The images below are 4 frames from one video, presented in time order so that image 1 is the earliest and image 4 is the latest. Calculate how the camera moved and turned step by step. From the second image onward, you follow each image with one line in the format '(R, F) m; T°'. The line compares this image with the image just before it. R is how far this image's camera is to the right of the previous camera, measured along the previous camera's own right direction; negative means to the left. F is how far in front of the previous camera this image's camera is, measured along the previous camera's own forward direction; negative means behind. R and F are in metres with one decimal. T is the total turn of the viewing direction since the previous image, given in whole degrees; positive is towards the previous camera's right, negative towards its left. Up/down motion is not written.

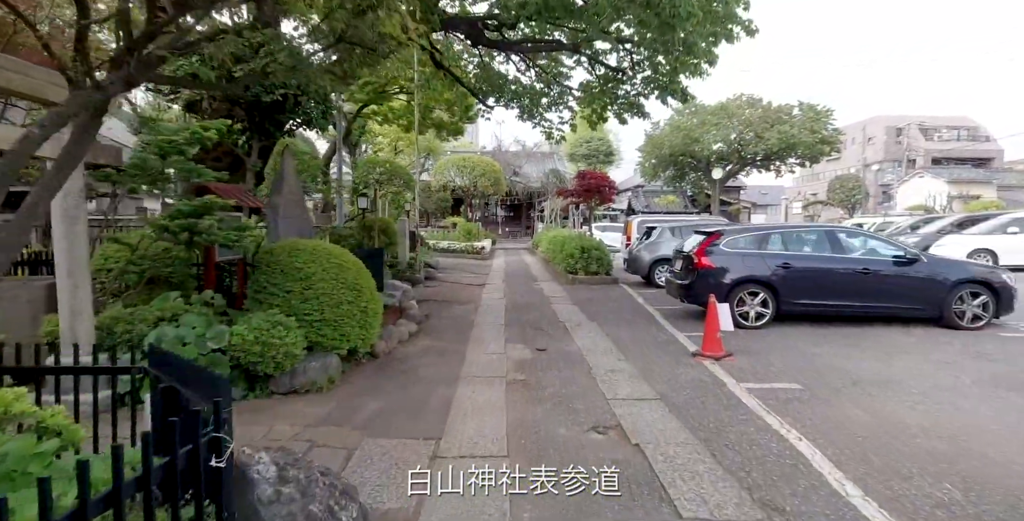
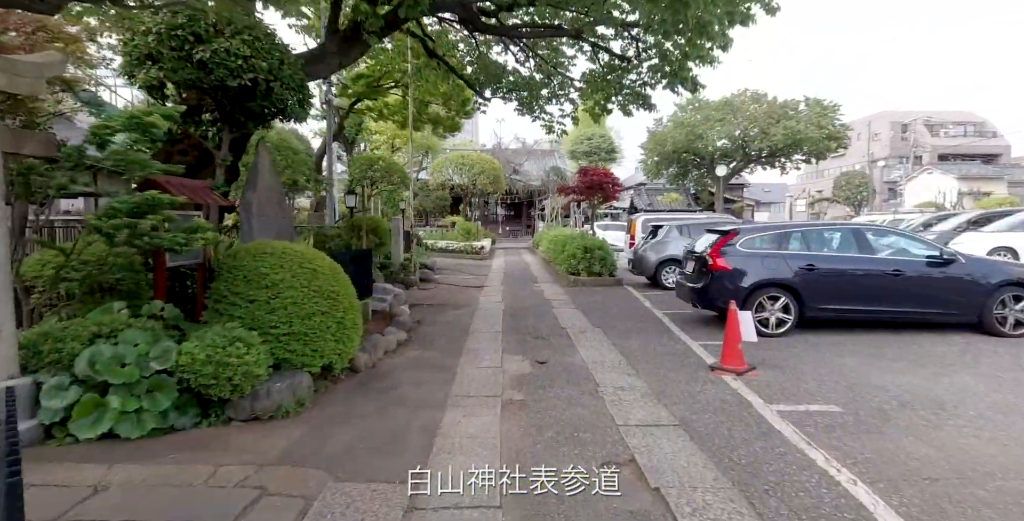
(+0.1, +0.7) m; 0°
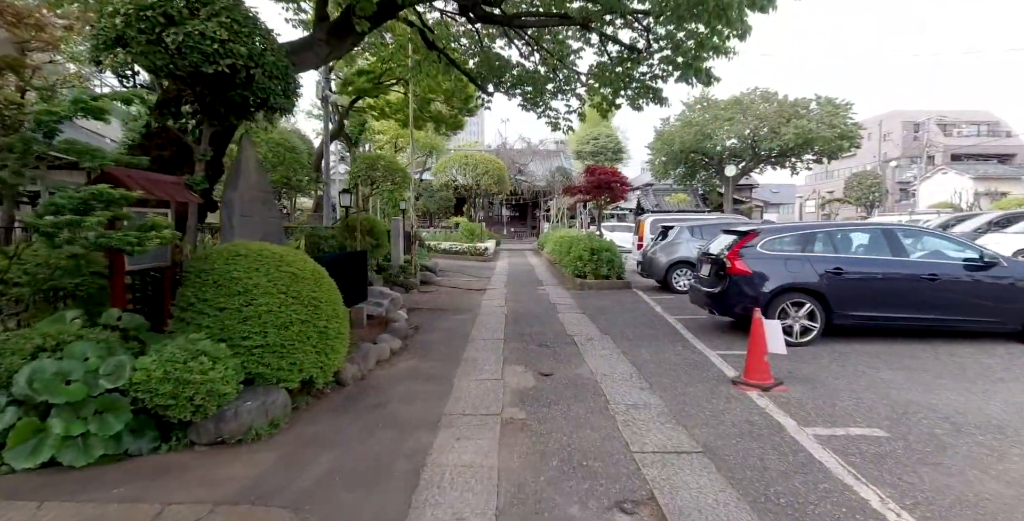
(0.0, +0.6) m; -1°
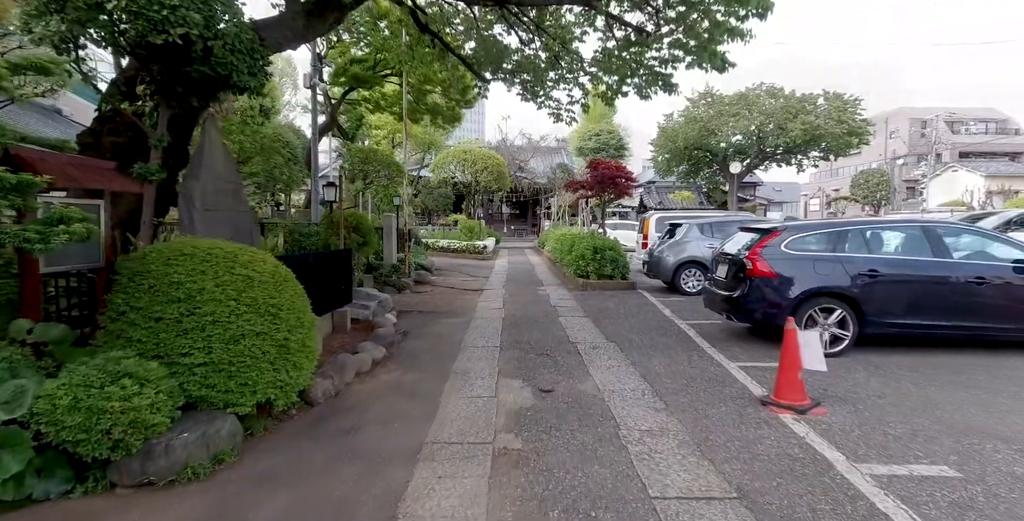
(+0.1, +0.7) m; 0°
